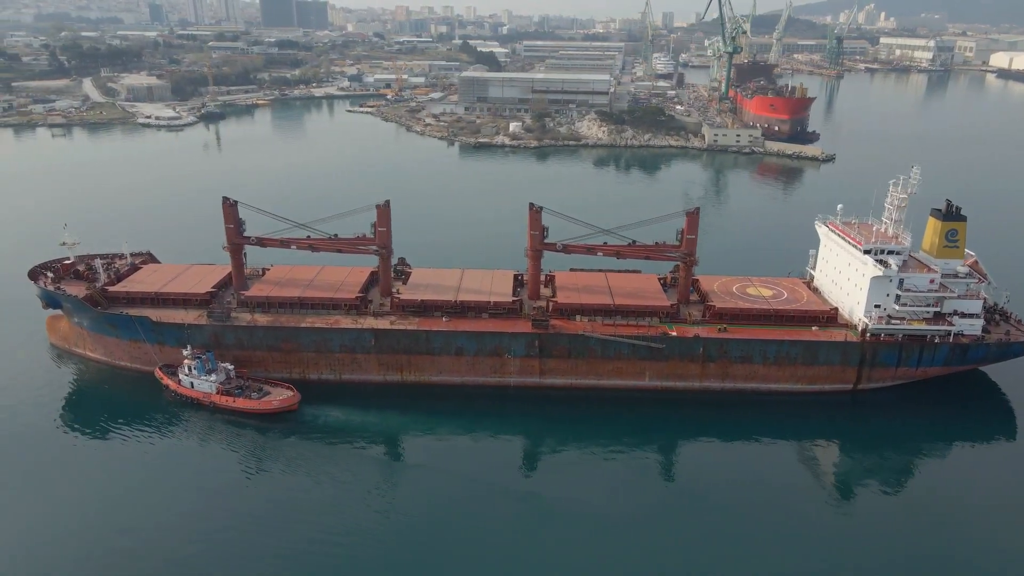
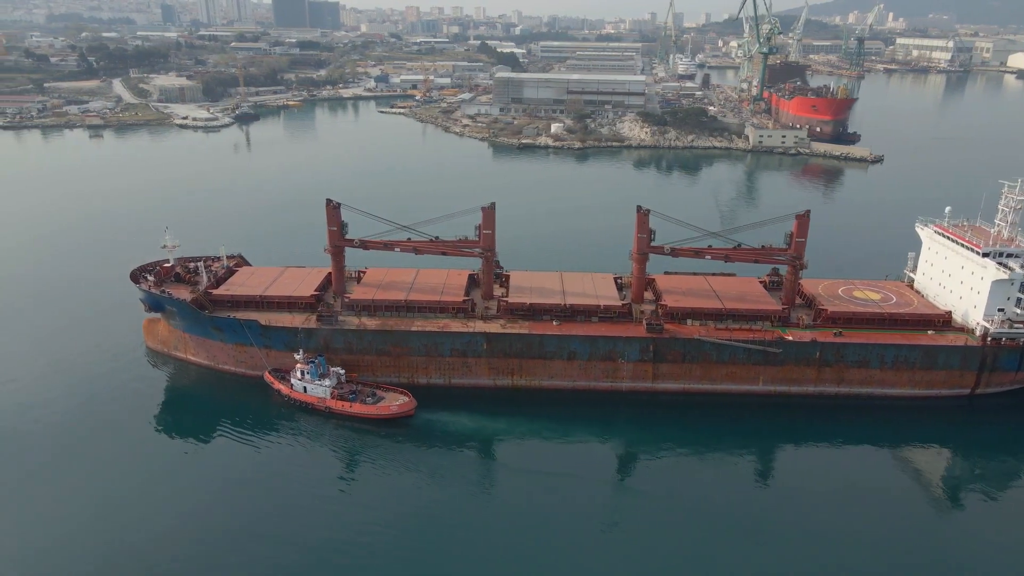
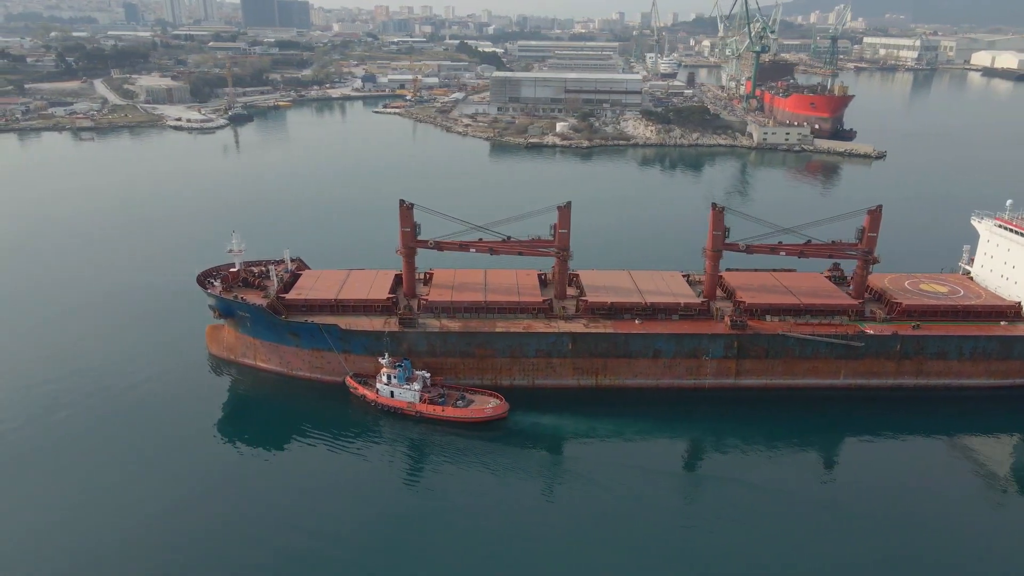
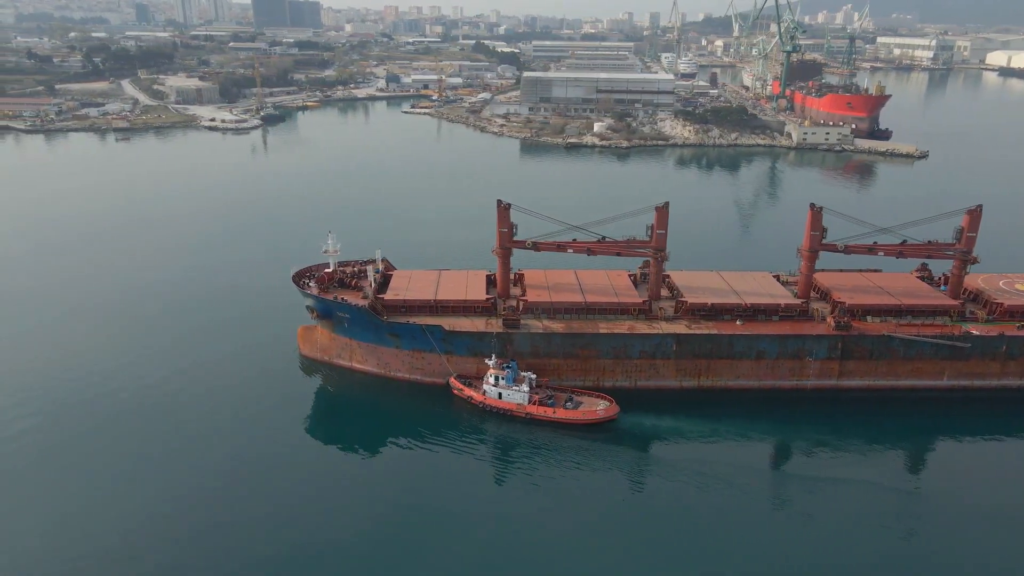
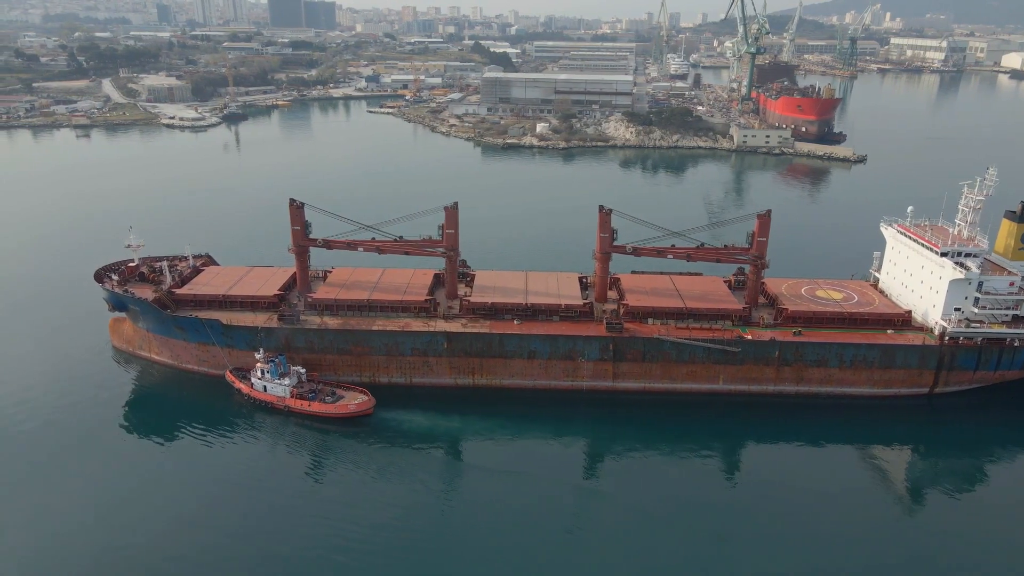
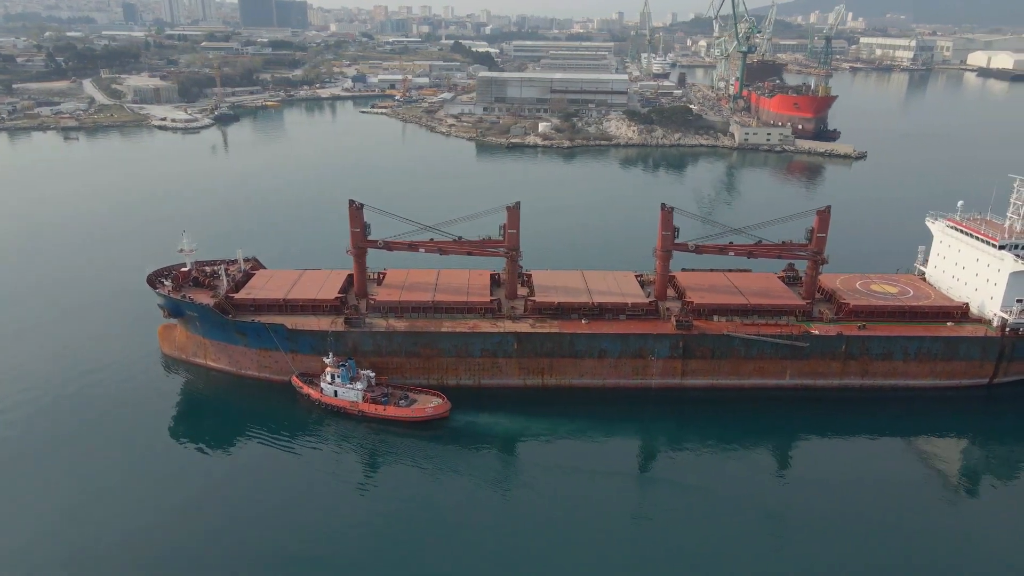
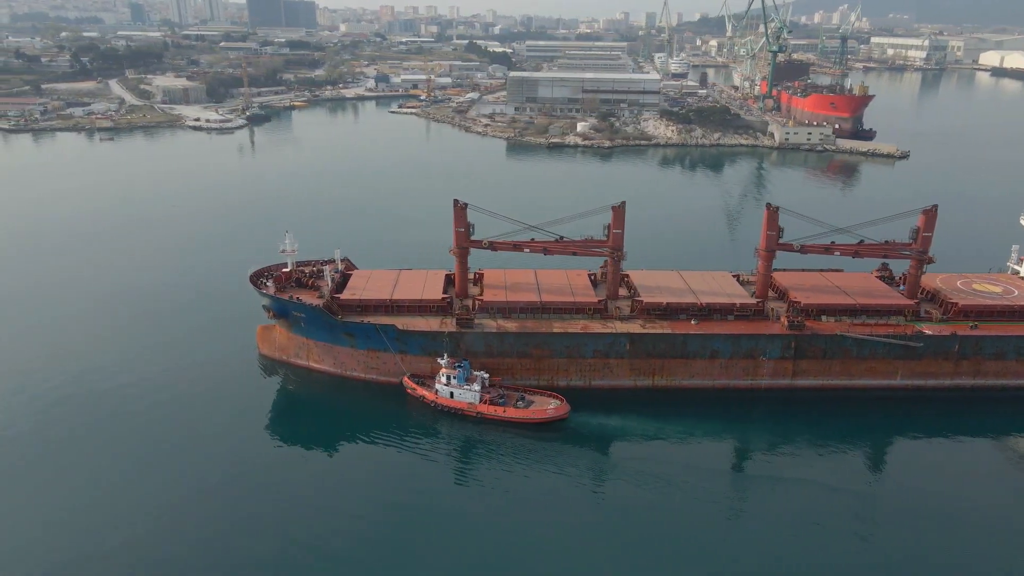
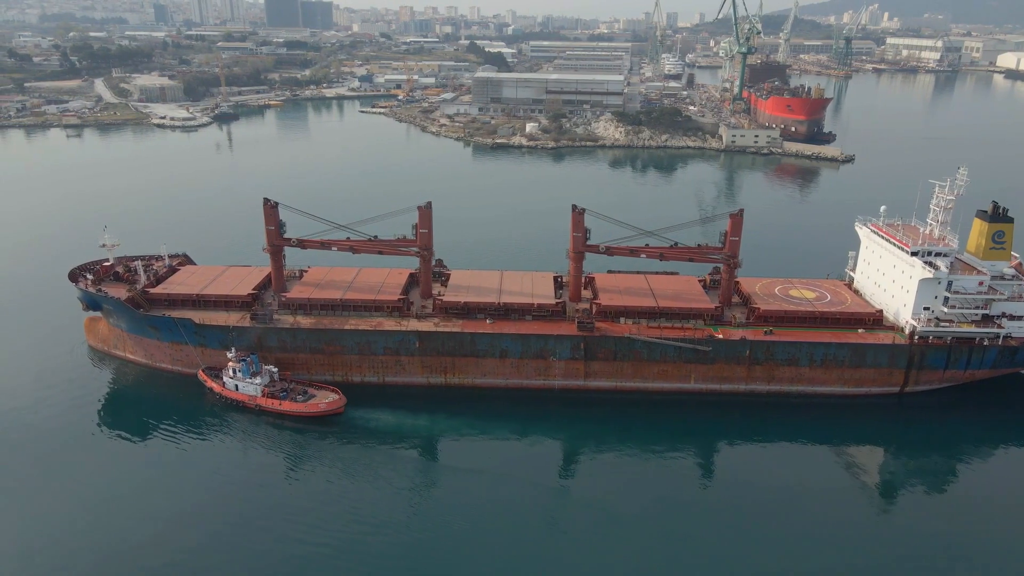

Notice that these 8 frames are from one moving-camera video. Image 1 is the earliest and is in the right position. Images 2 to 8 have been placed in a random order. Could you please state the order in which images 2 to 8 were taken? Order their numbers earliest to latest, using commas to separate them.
8, 5, 2, 6, 3, 7, 4
